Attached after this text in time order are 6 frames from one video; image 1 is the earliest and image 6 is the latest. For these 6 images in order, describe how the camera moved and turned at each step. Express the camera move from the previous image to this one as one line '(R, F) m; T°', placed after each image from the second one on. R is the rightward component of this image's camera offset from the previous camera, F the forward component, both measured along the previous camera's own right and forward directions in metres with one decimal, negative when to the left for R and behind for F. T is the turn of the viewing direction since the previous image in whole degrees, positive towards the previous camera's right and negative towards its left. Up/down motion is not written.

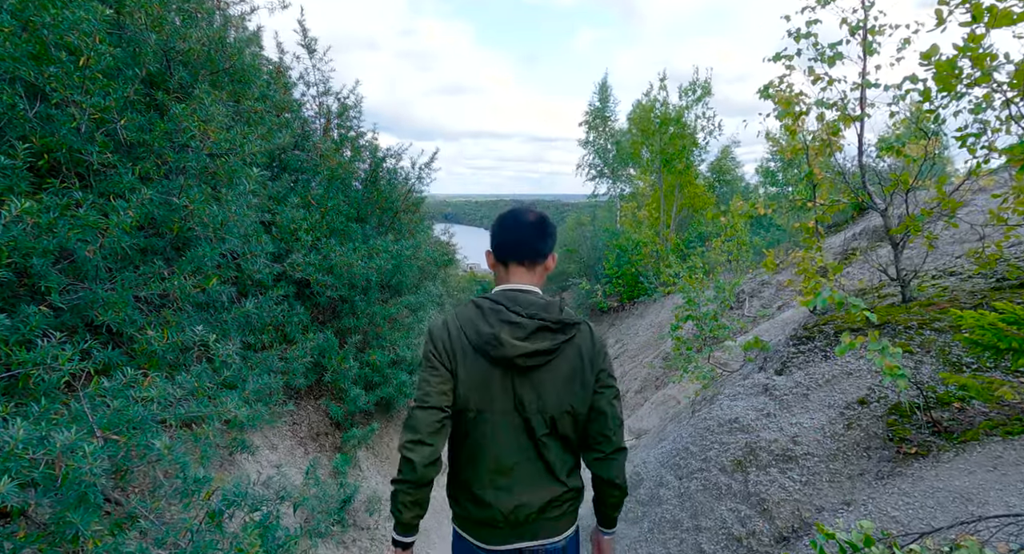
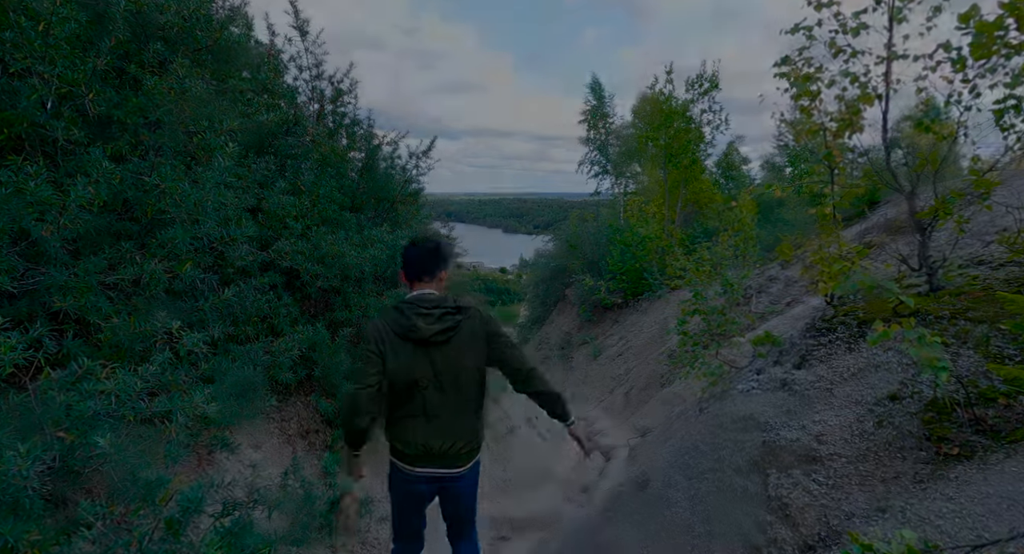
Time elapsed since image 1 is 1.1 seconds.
(0.0, +0.2) m; 0°
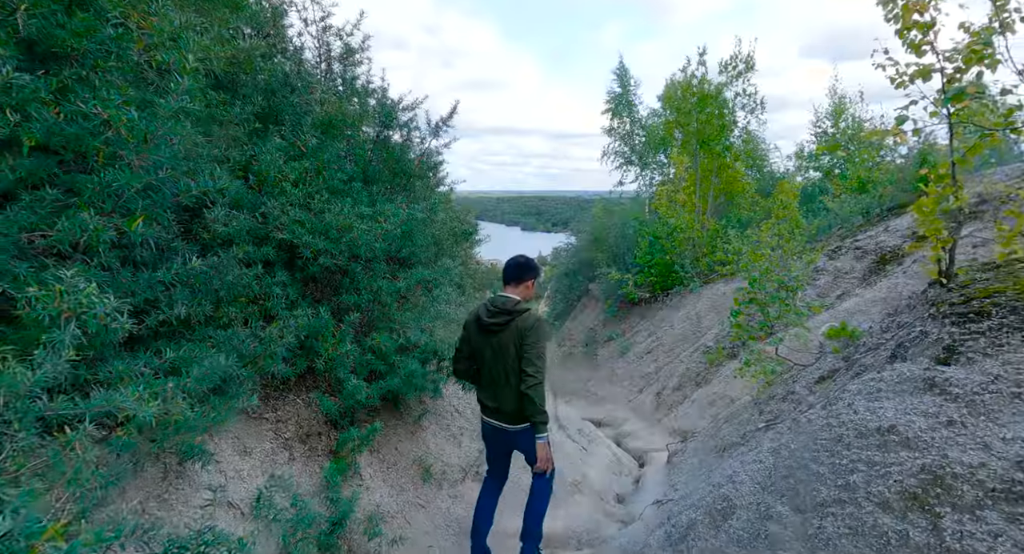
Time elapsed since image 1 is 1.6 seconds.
(-0.1, +0.7) m; -2°
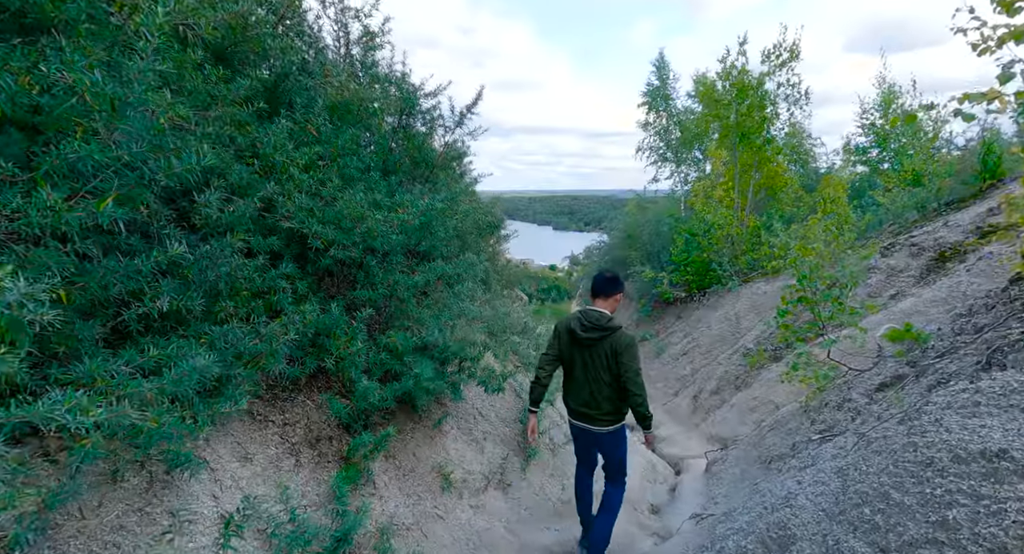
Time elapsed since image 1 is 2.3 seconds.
(0.0, +0.3) m; -3°
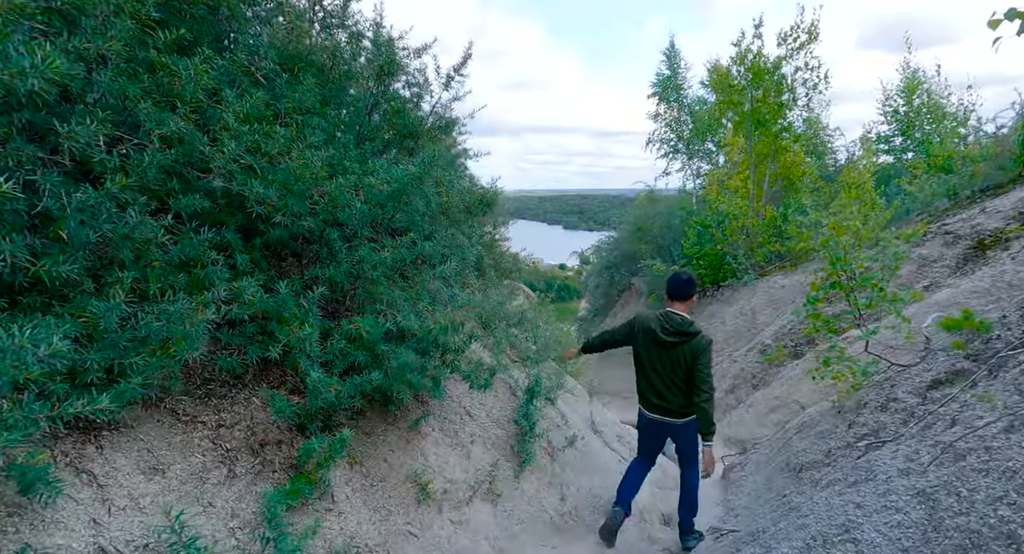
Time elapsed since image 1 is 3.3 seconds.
(+0.2, +0.6) m; -1°
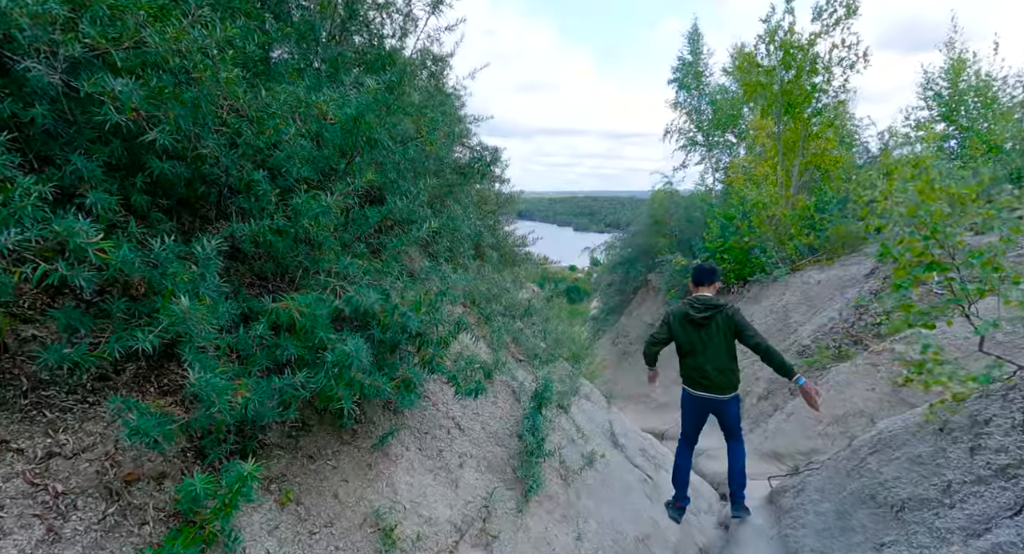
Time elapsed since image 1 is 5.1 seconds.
(0.0, +1.1) m; -1°
